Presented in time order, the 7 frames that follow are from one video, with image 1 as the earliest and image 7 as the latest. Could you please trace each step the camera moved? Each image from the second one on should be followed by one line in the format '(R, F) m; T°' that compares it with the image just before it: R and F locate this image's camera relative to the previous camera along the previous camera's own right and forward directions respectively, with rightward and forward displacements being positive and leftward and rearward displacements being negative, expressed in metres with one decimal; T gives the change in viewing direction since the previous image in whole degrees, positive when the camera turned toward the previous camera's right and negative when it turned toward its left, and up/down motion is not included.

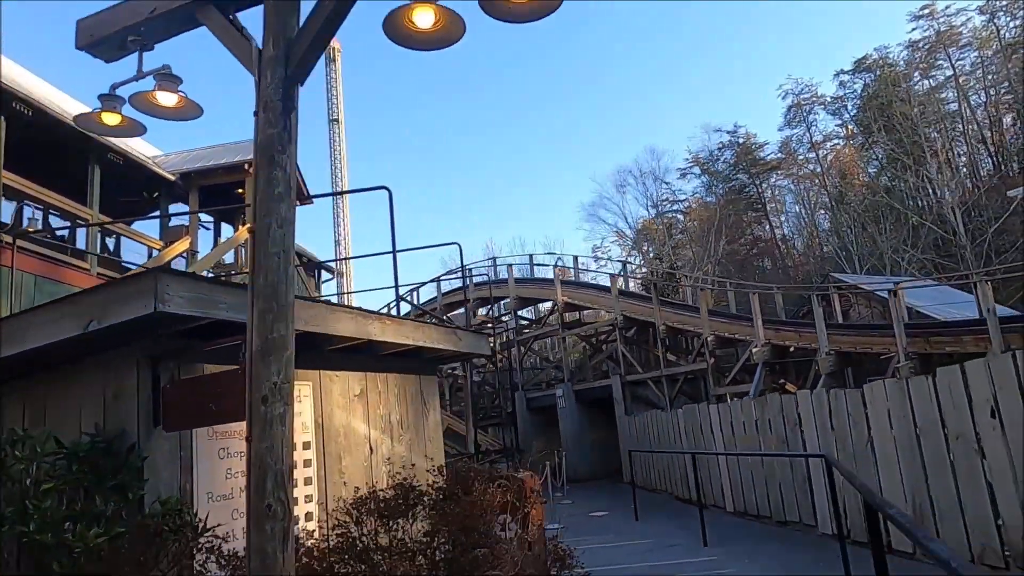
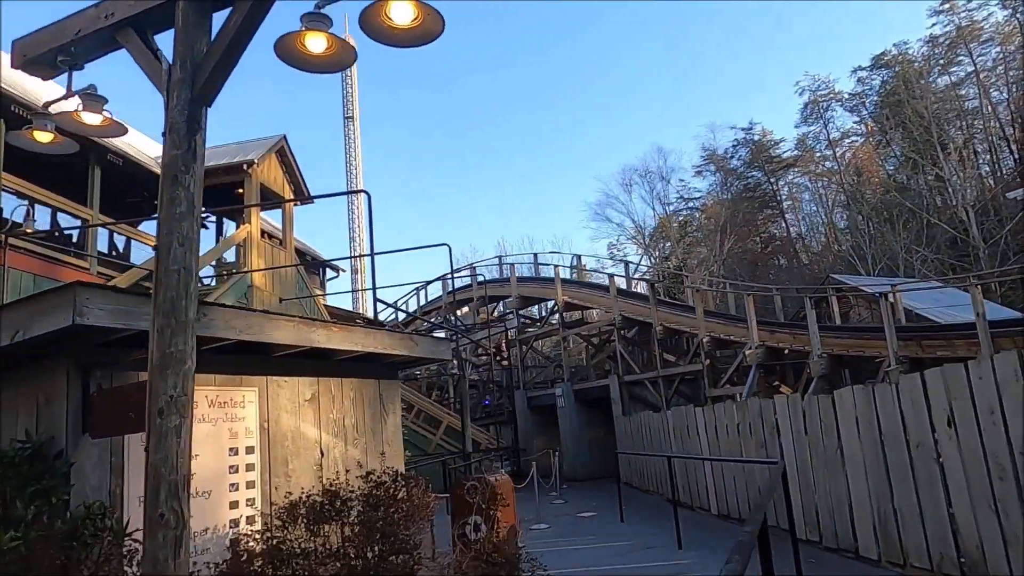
(+0.3, 0.0) m; -1°
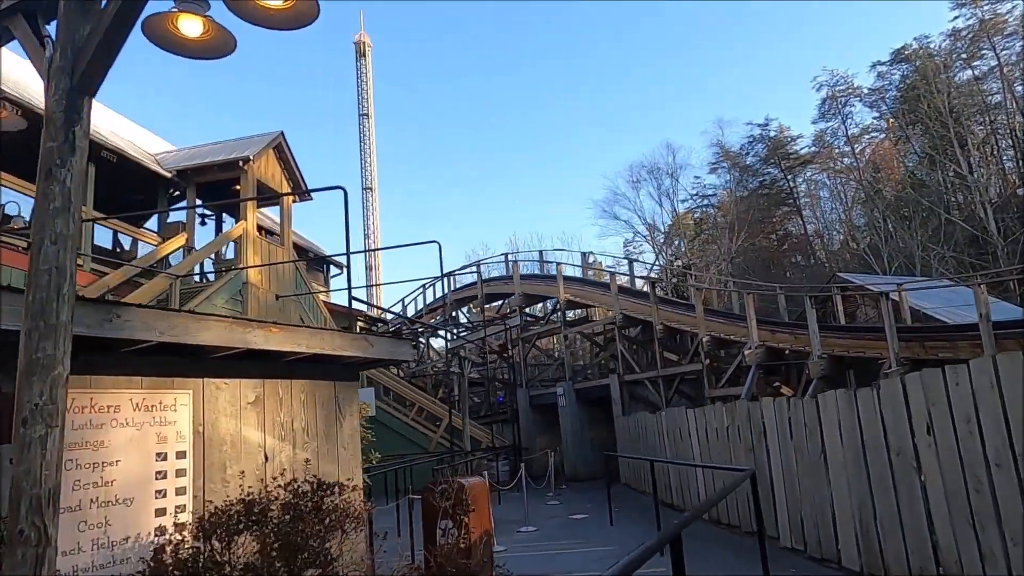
(+0.3, +0.1) m; -1°
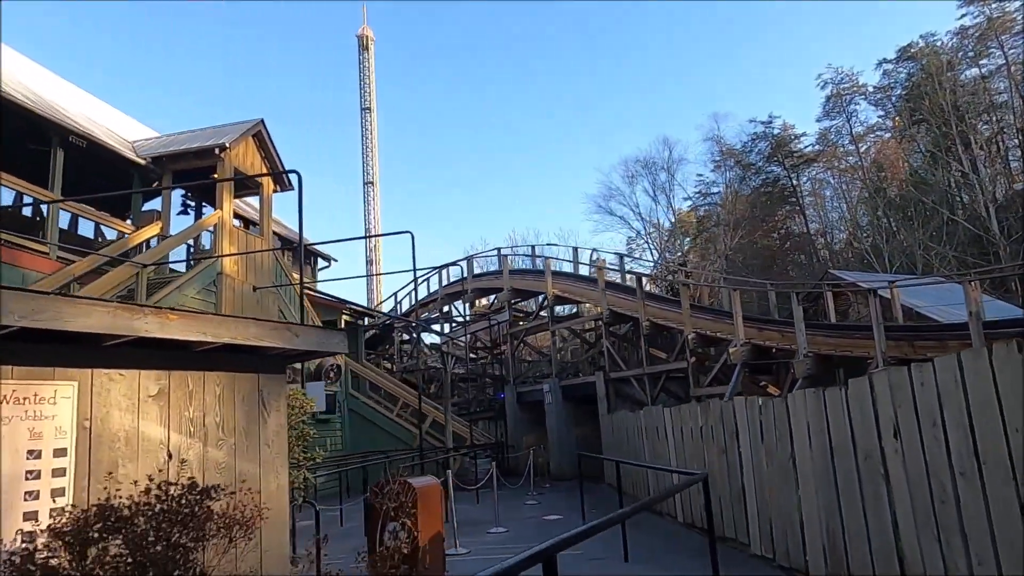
(+0.3, +0.3) m; 0°
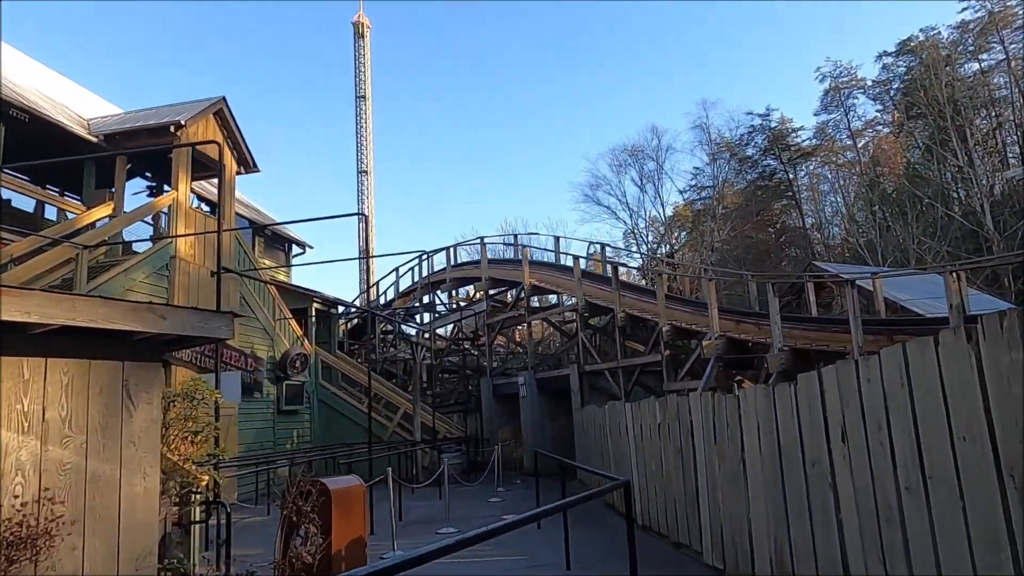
(+0.4, +0.4) m; 0°
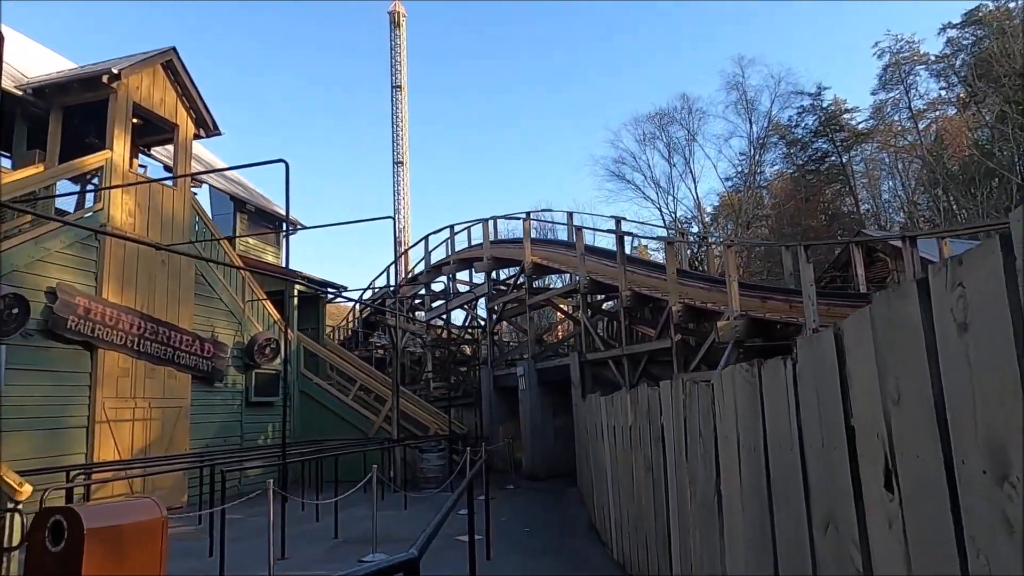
(+0.8, +1.5) m; -4°
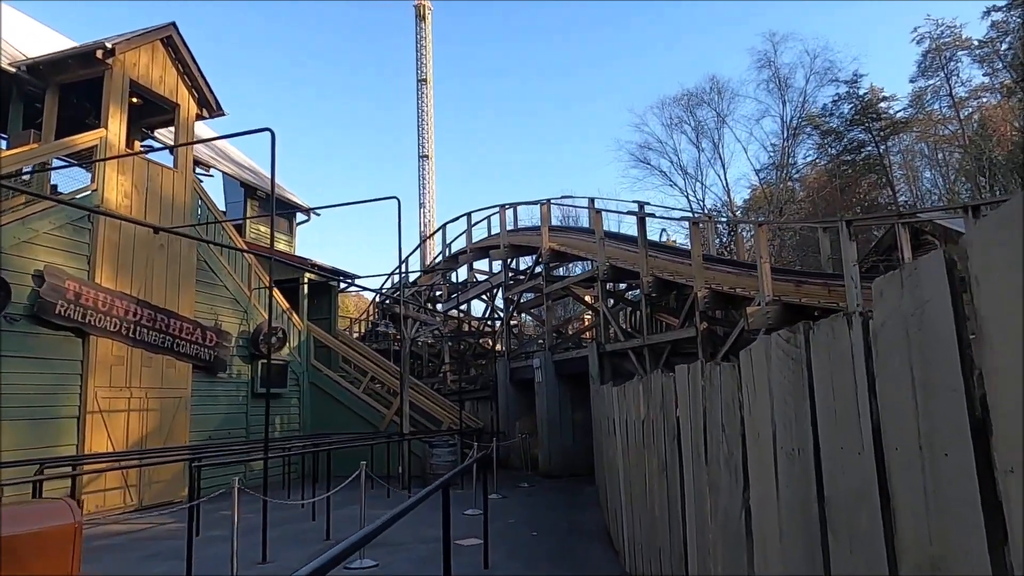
(+0.2, +0.6) m; -2°
